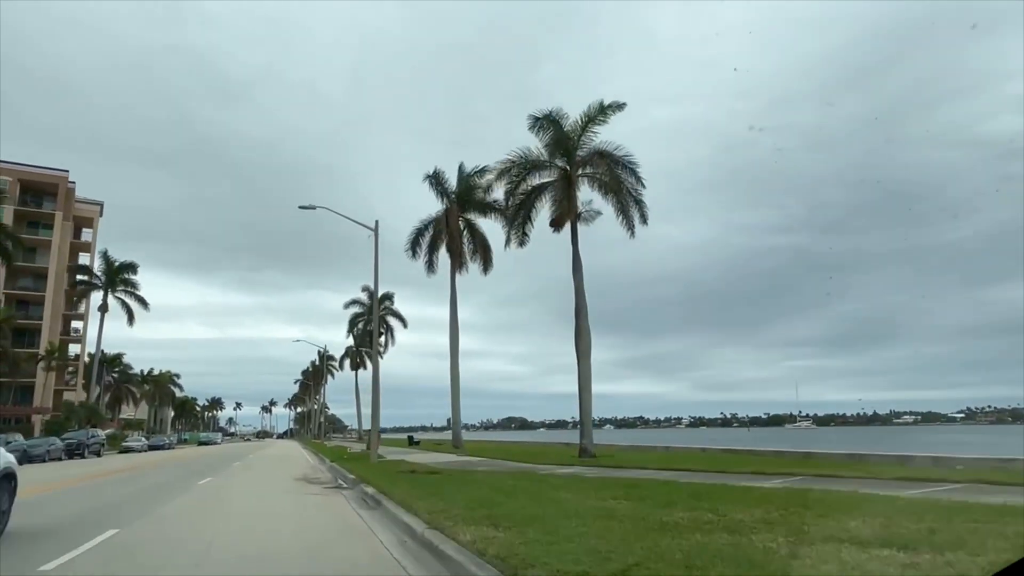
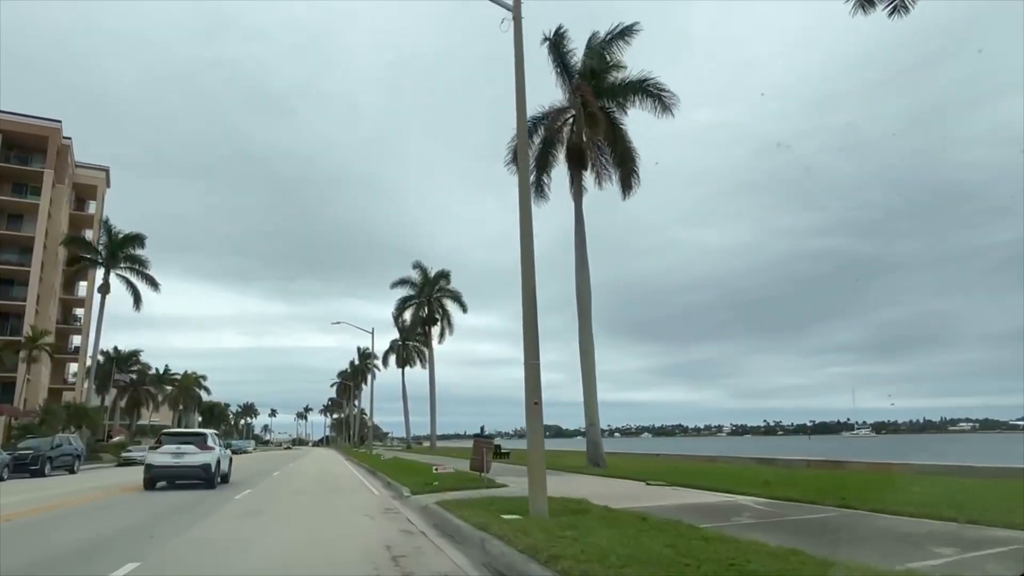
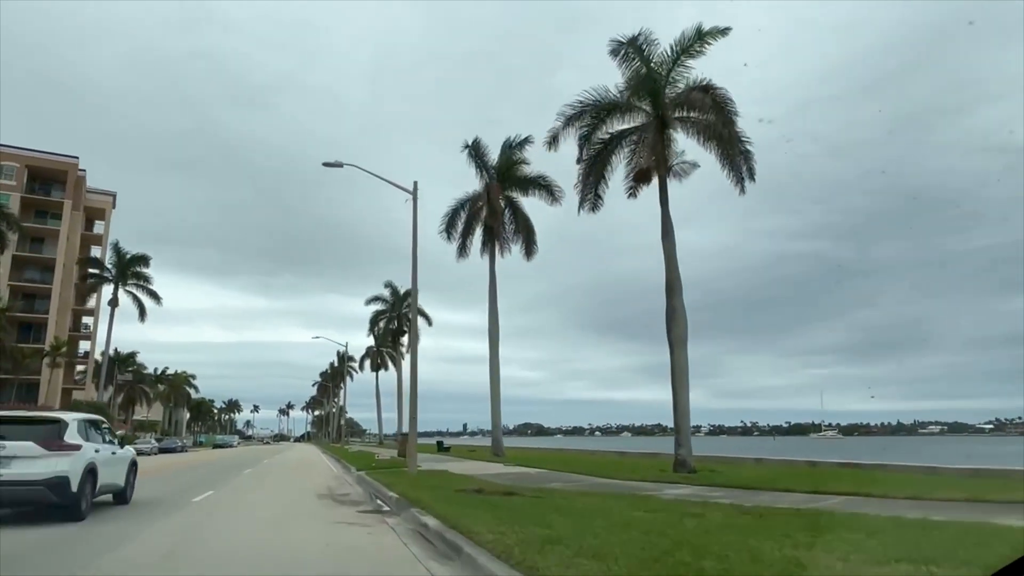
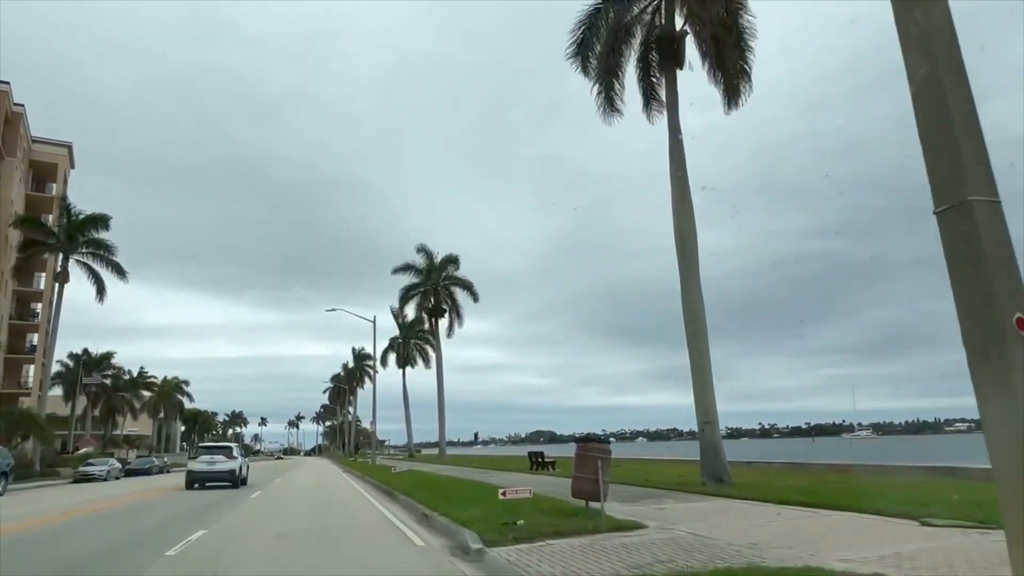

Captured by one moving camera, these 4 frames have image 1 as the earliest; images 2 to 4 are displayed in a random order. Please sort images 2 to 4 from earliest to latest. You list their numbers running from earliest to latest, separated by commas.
3, 2, 4
